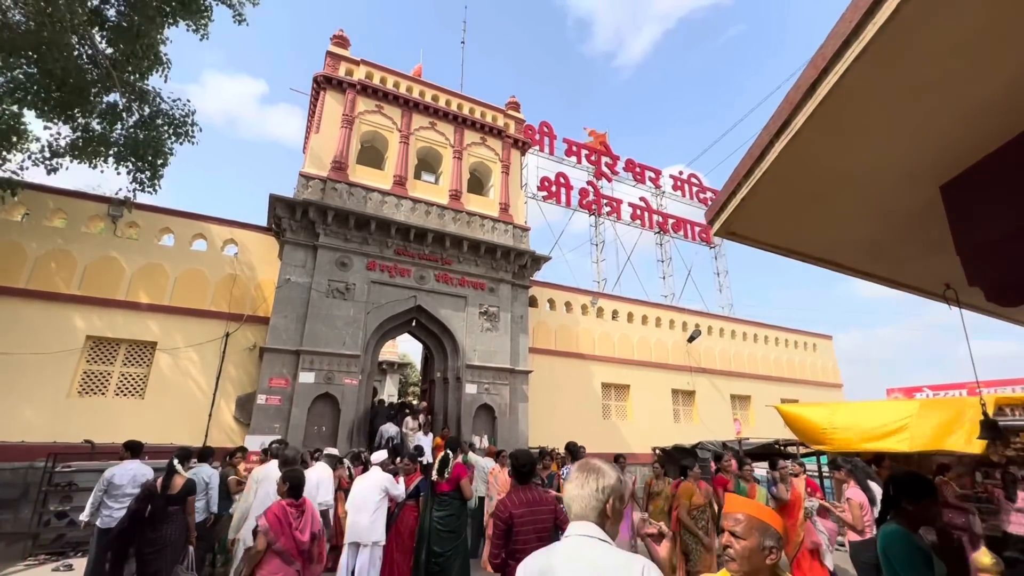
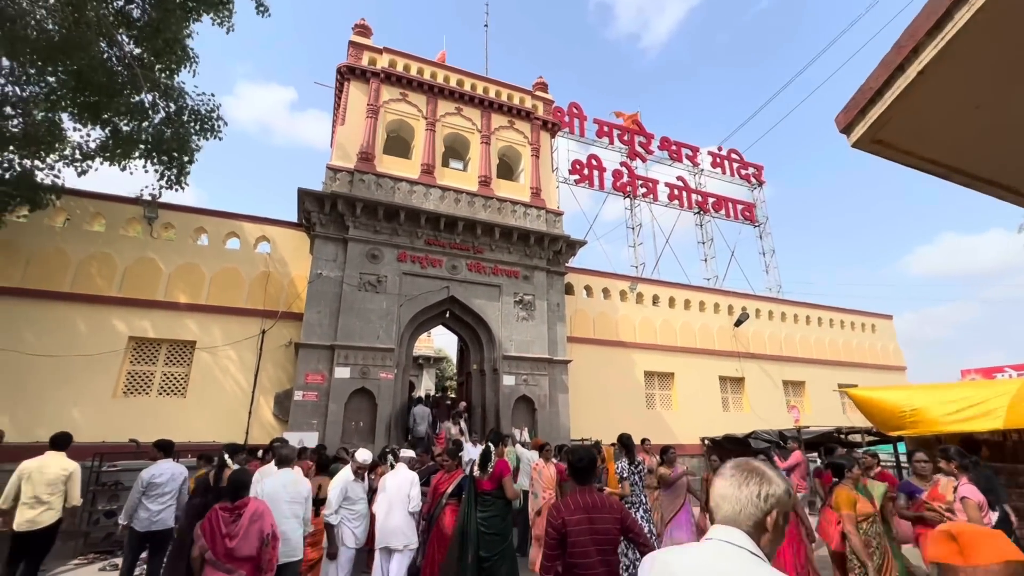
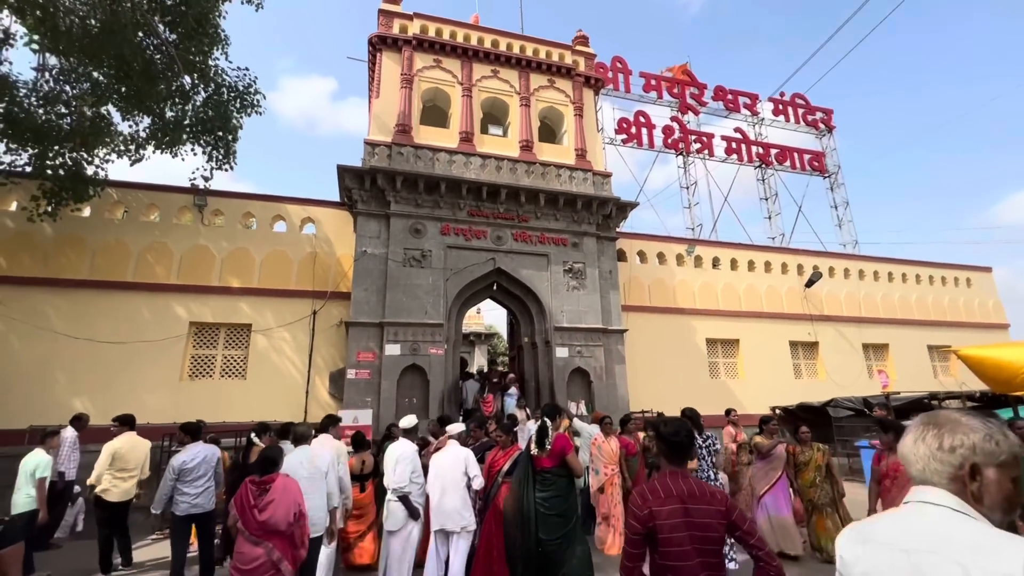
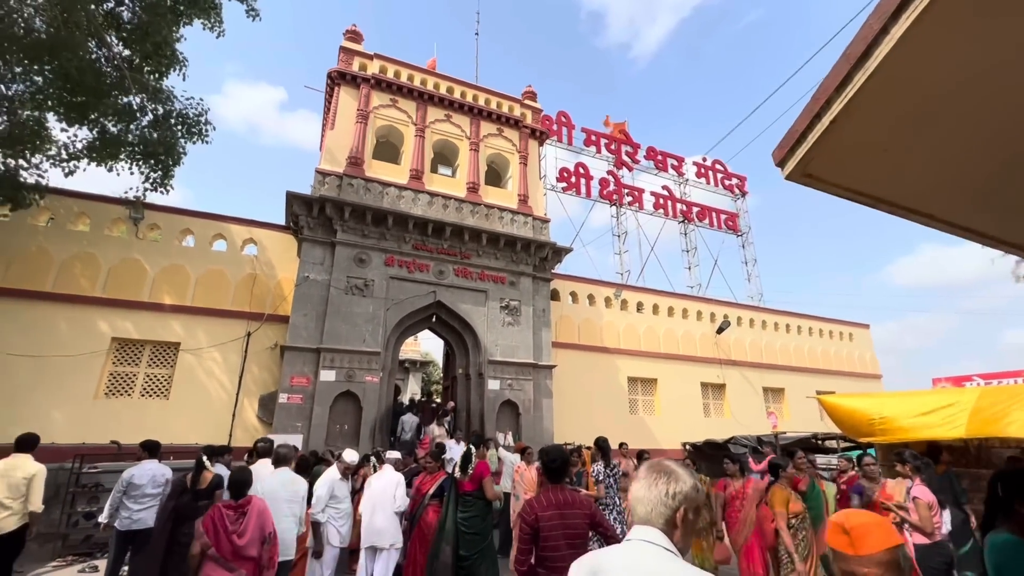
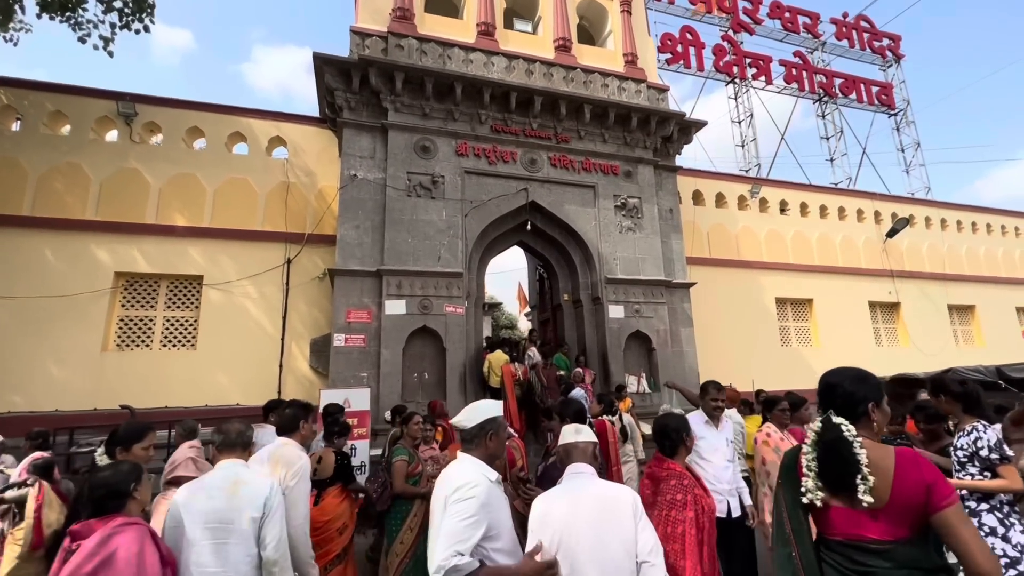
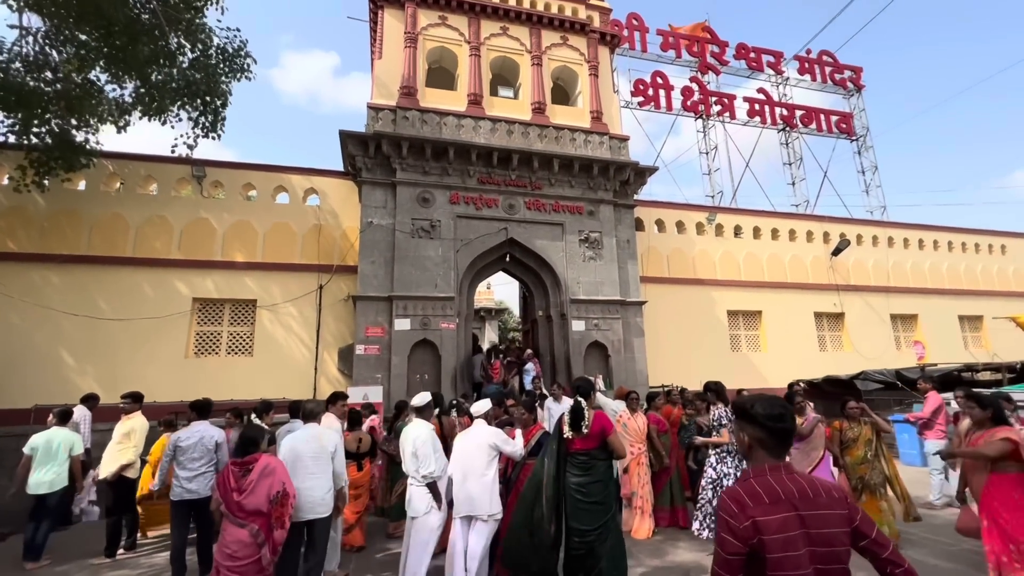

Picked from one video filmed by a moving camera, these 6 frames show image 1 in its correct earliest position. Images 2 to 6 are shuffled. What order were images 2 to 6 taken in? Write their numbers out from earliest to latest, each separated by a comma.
4, 2, 3, 6, 5
